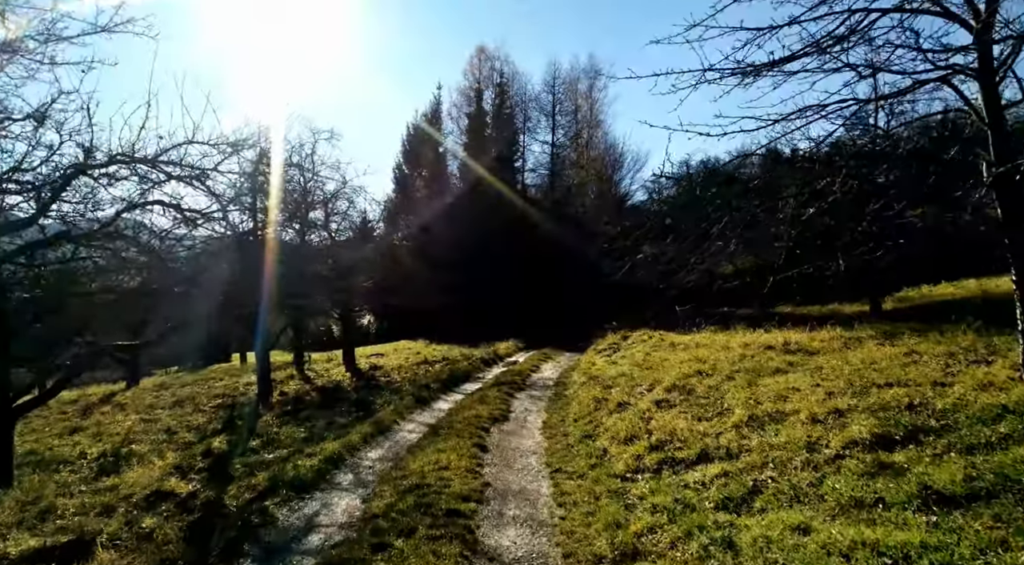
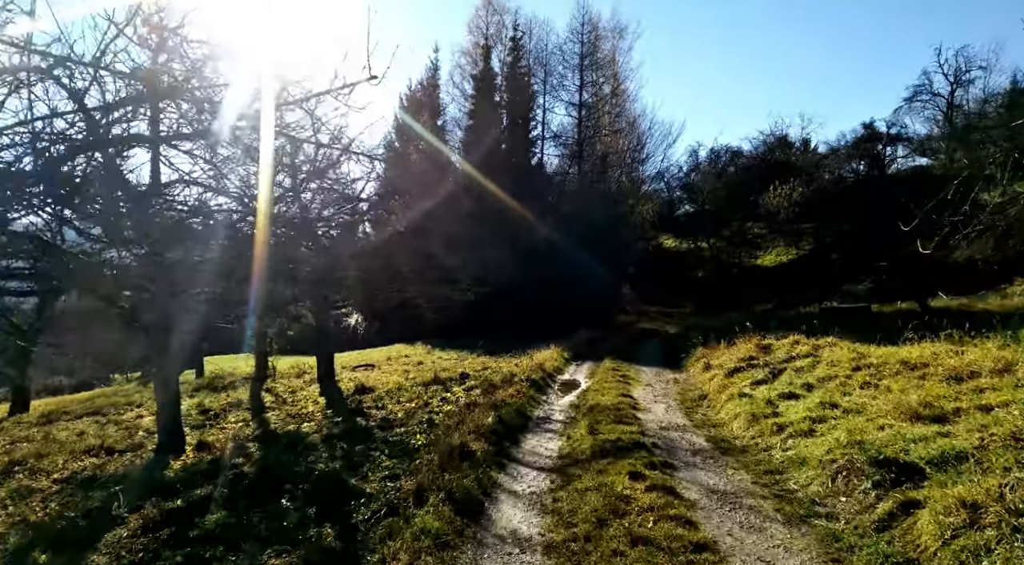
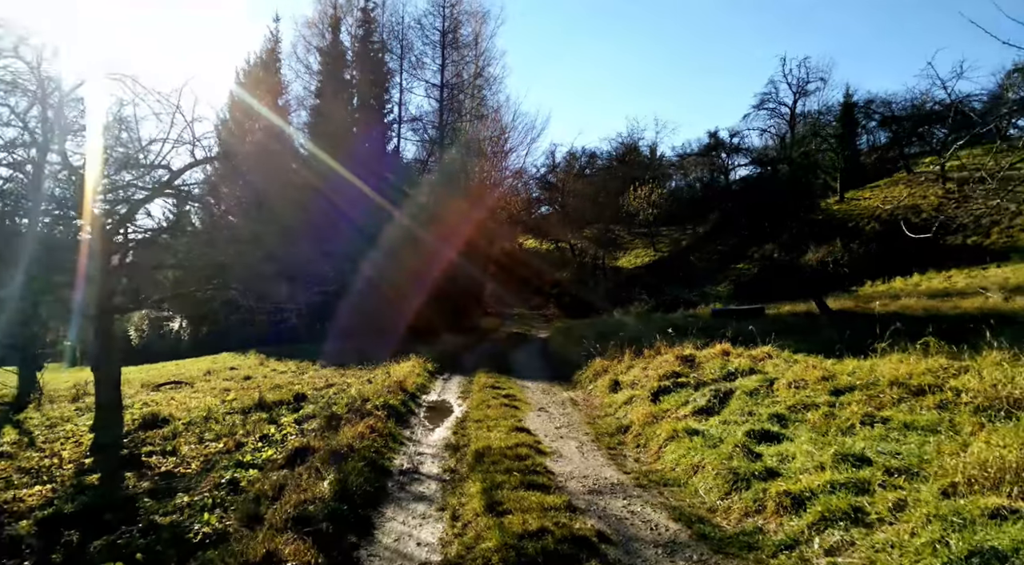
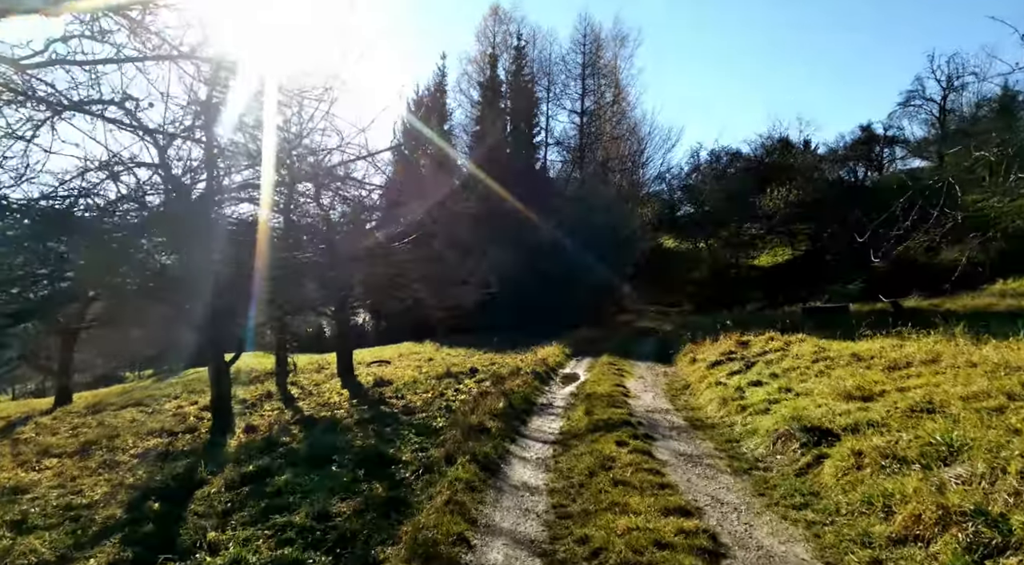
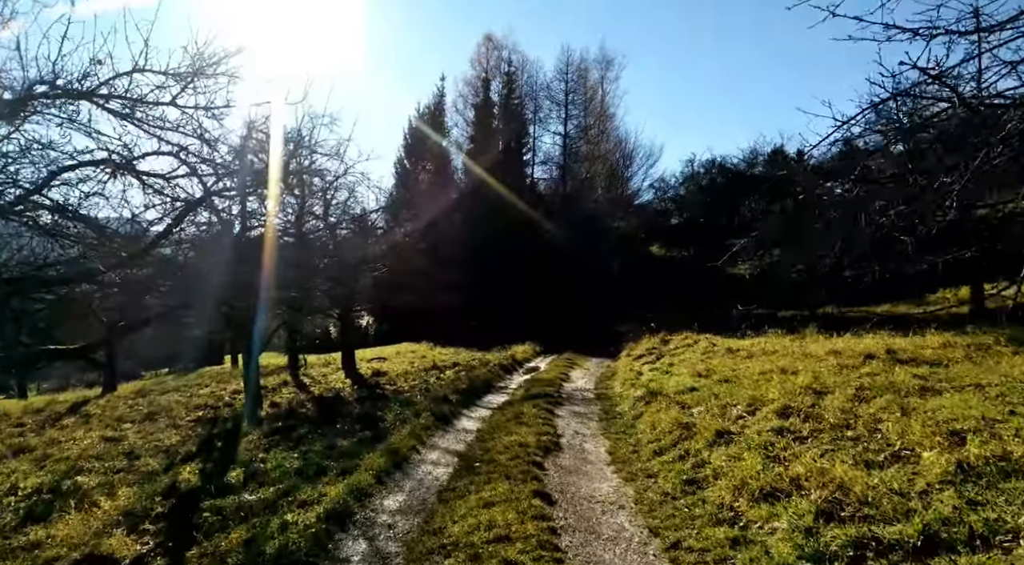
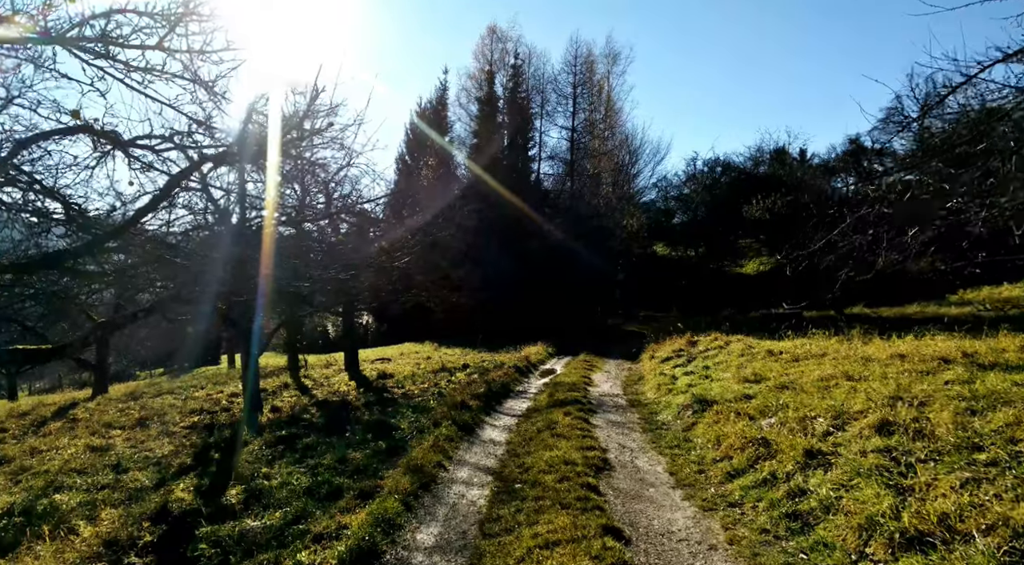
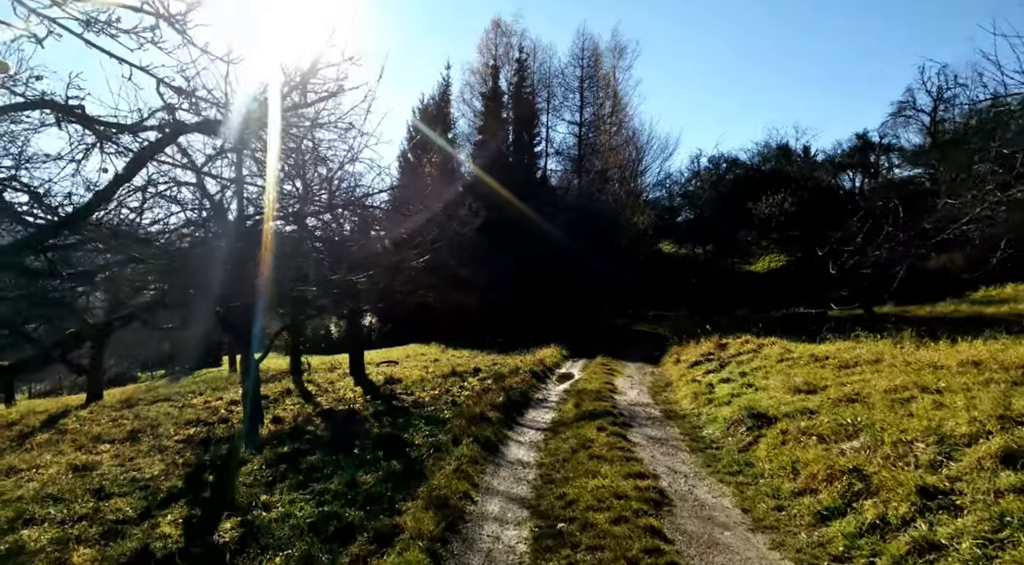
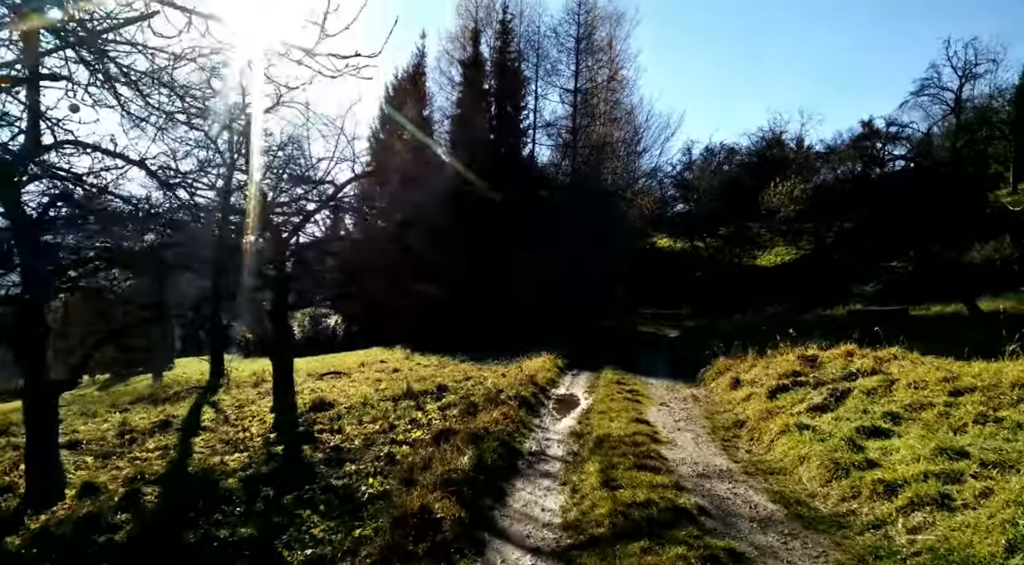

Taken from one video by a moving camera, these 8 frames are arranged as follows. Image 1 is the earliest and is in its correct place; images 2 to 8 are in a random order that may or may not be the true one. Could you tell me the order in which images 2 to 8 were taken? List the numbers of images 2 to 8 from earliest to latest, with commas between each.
5, 6, 7, 4, 2, 8, 3
